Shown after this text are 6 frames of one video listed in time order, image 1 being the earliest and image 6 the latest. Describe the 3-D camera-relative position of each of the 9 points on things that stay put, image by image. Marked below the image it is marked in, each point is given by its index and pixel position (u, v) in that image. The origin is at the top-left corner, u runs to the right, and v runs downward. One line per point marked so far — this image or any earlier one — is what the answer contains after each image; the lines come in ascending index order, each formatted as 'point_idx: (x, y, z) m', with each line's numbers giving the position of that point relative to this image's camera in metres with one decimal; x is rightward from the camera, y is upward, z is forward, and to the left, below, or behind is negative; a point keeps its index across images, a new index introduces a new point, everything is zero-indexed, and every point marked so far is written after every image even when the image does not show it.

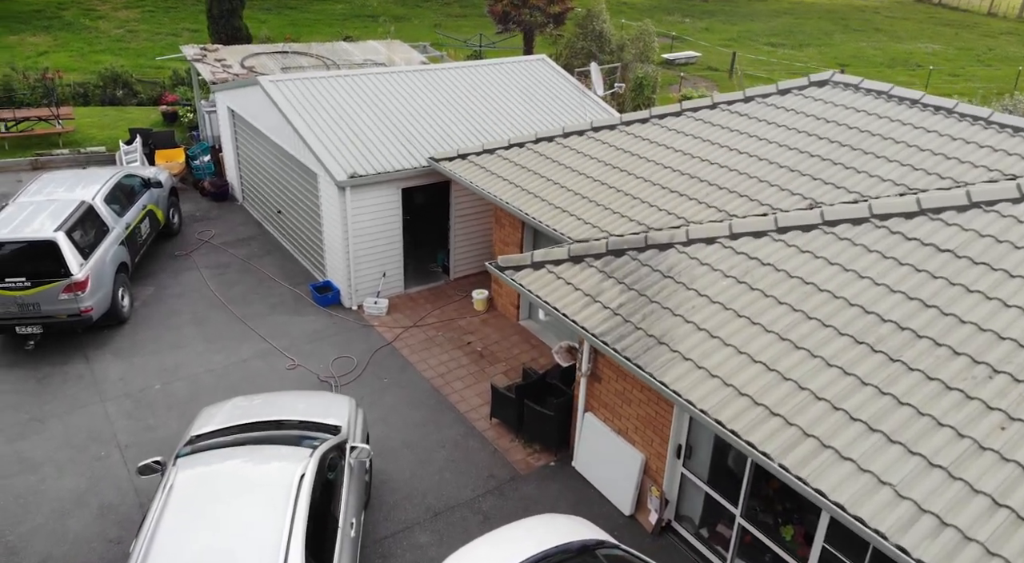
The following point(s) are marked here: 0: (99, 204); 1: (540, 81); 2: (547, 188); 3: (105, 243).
0: (-6.3, +1.1, +10.8) m
1: (+0.6, +4.1, +14.2) m
2: (+0.5, +1.3, +10.0) m
3: (-6.0, +0.6, +10.4) m
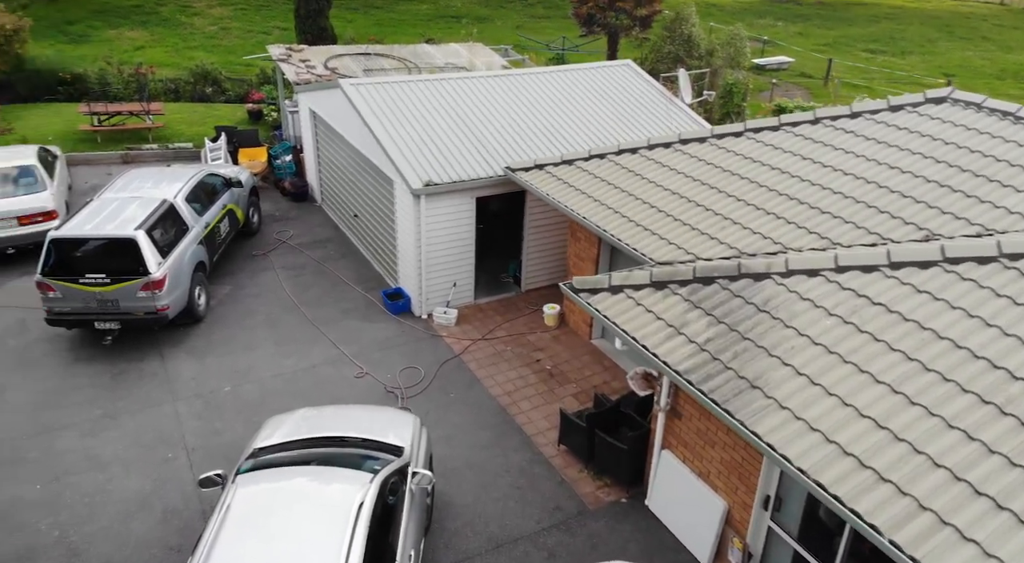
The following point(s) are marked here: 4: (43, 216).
0: (-5.1, +1.2, +10.9) m
1: (+2.2, +3.8, +13.6) m
2: (+1.5, +1.1, +9.4) m
3: (-4.9, +0.6, +10.5) m
4: (-8.0, +1.1, +11.9) m
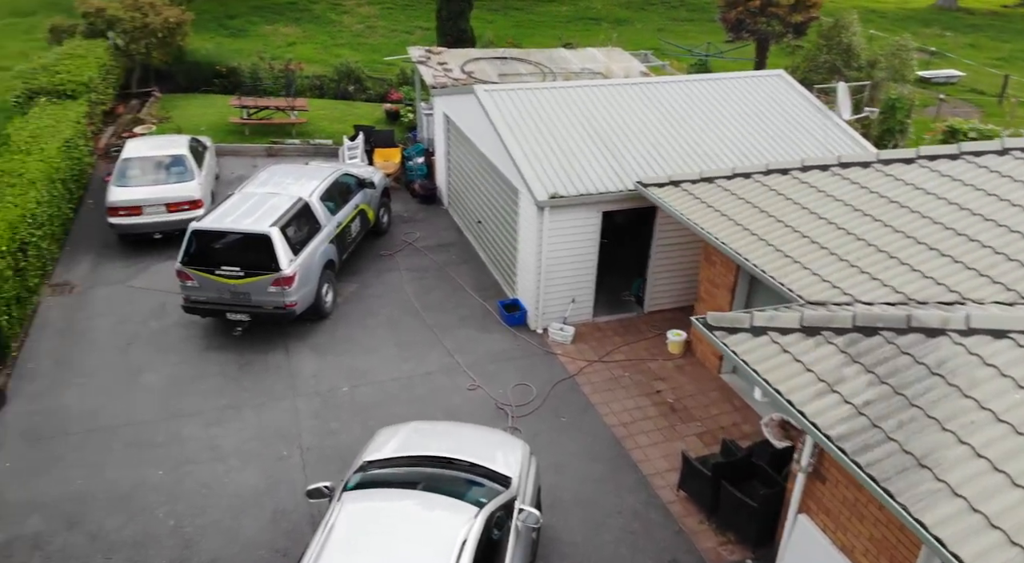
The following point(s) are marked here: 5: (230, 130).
0: (-3.1, +1.3, +11.1) m
1: (+4.7, +3.2, +12.6) m
2: (+3.2, +0.6, +8.5) m
3: (-3.0, +0.6, +10.7) m
4: (-5.8, +1.4, +12.6) m
5: (-7.2, +3.8, +17.8) m
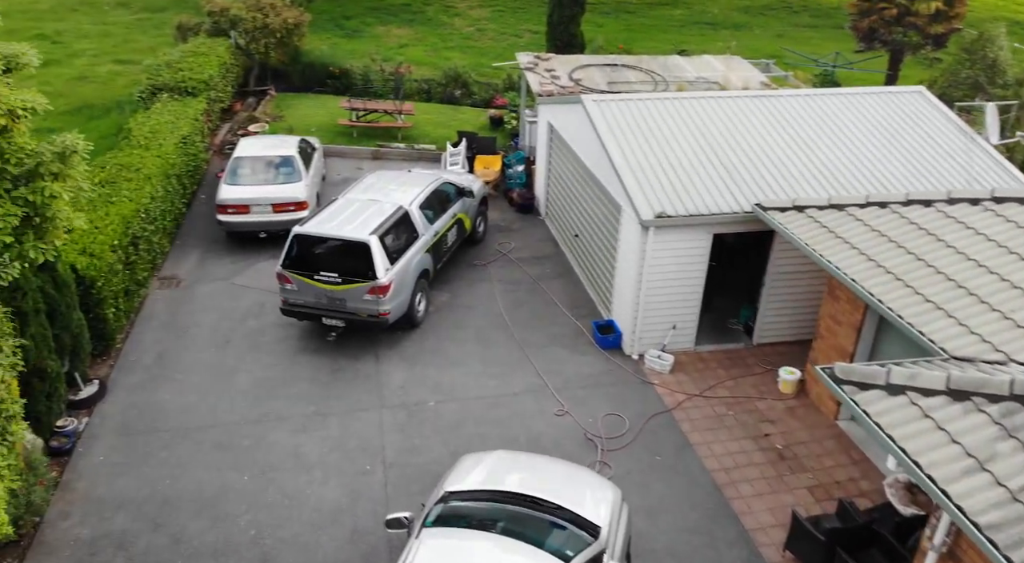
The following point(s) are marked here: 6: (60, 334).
0: (-1.5, +1.1, +10.9) m
1: (+6.5, +2.6, +11.4) m
2: (+4.3, +0.1, +7.6) m
3: (-1.5, +0.5, +10.5) m
4: (-4.0, +1.4, +12.8) m
5: (-4.5, +3.9, +18.1) m
6: (-5.5, -0.7, +8.6) m
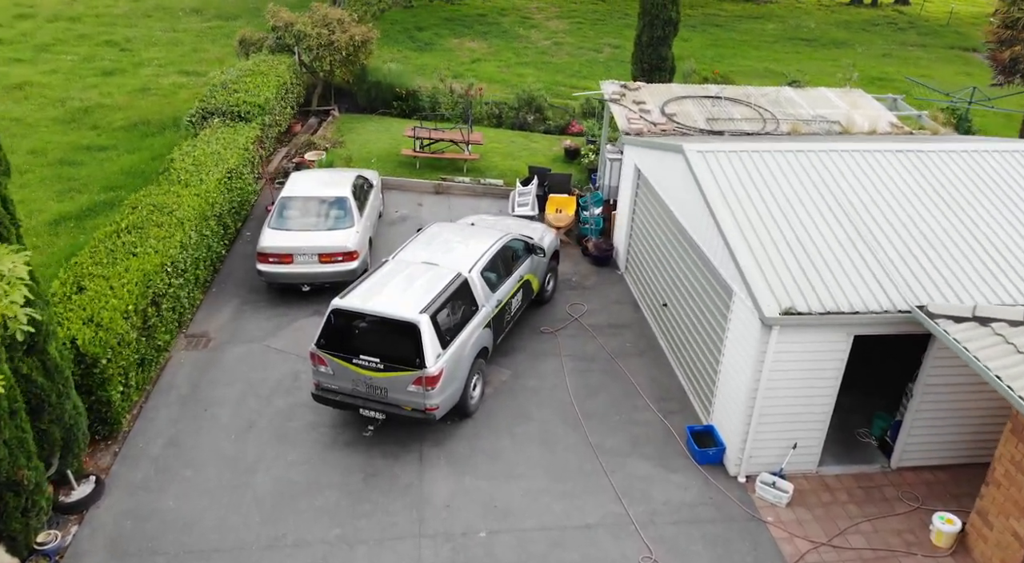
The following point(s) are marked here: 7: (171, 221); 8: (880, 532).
0: (-0.5, +0.1, +9.2) m
1: (+7.7, +1.2, +8.9) m
2: (+5.0, -1.2, +5.3) m
3: (-0.5, -0.6, +8.8) m
4: (-2.7, +0.4, +11.2) m
5: (-2.7, +2.9, +16.6) m
6: (-4.8, -1.5, +7.2) m
7: (-5.1, +0.9, +10.5) m
8: (+4.0, -2.7, +7.6) m
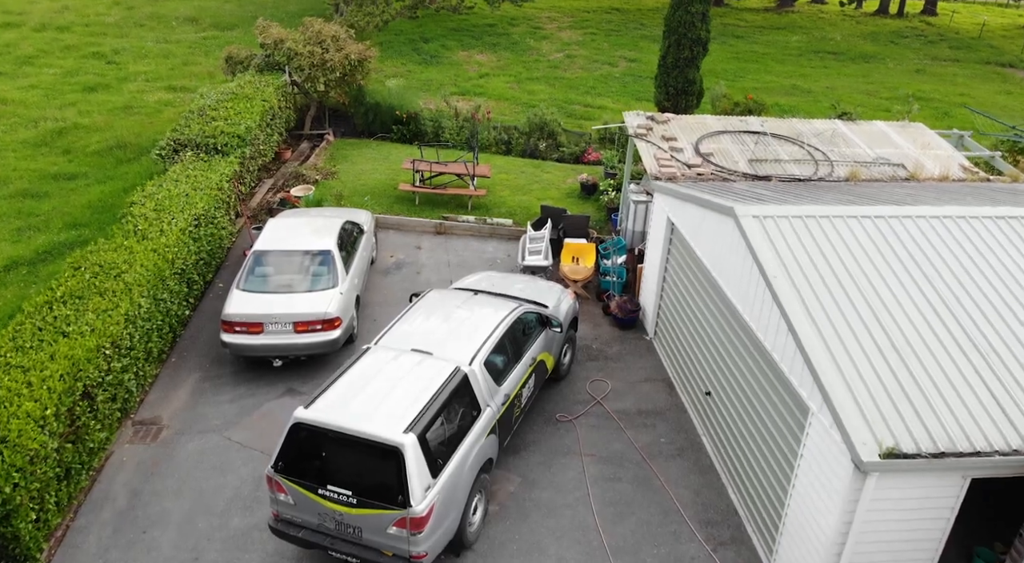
0: (-0.4, -0.9, +7.4) m
1: (+7.8, +0.1, +7.1) m
2: (+5.1, -2.2, +3.5) m
3: (-0.4, -1.6, +7.0) m
4: (-2.6, -0.6, +9.5) m
5: (-2.5, +1.9, +14.9) m
6: (-4.7, -2.5, +5.5) m
7: (-5.0, -0.1, +8.8) m
8: (+4.0, -3.7, +5.8) m
